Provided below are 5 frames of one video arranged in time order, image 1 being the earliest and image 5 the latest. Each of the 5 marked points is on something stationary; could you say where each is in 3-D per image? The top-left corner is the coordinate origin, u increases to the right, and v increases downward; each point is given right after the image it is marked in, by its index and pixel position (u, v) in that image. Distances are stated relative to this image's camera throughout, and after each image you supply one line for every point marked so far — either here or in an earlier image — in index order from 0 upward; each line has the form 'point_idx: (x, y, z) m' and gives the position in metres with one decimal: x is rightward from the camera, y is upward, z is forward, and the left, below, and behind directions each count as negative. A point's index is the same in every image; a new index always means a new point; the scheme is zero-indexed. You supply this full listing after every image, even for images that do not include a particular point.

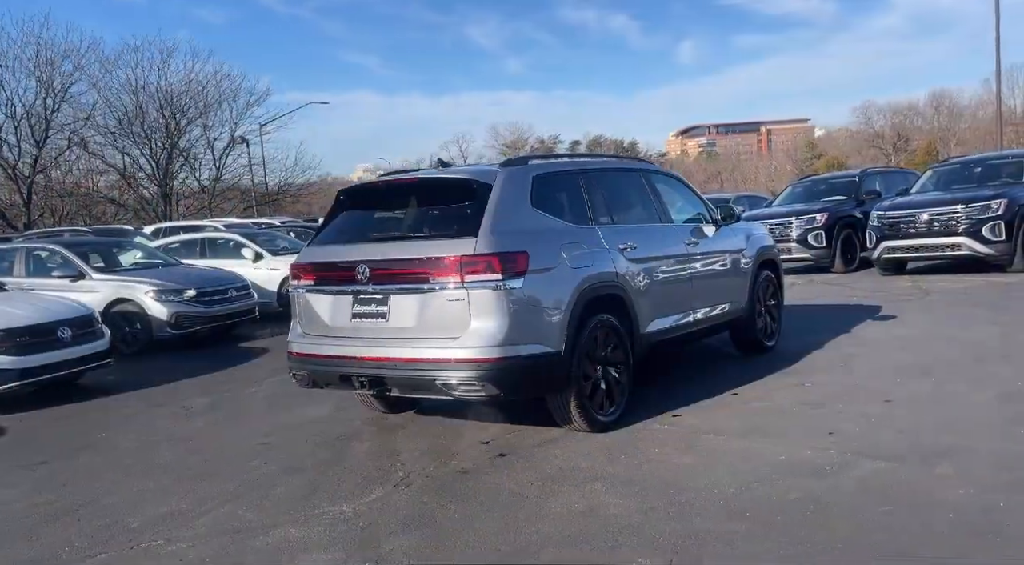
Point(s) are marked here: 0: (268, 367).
0: (-2.9, -1.0, +9.4) m
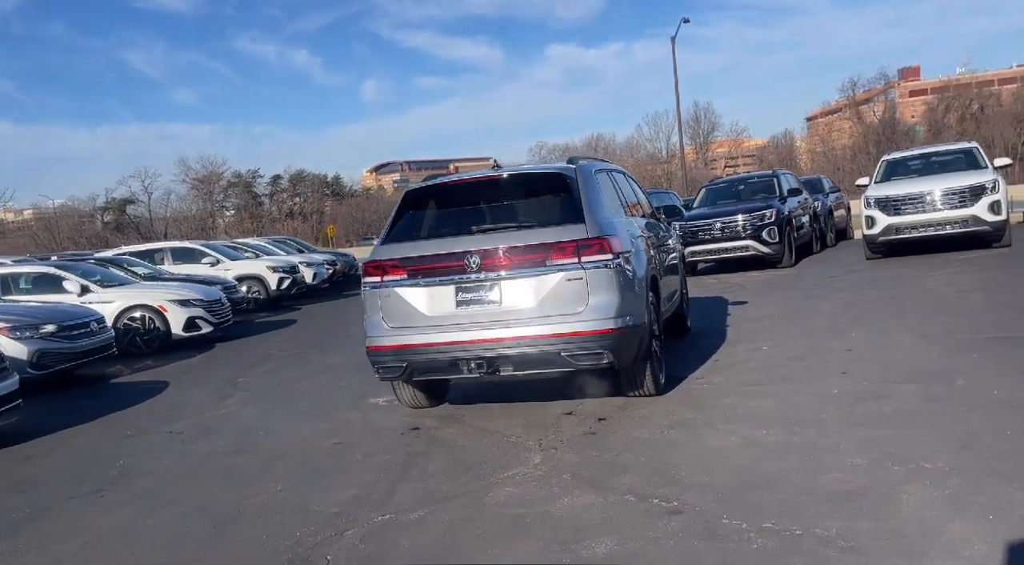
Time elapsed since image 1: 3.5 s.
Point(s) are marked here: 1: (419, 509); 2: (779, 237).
0: (-3.5, -1.2, +8.8) m
1: (-0.5, -1.2, +4.2) m
2: (+6.1, +1.0, +18.1) m
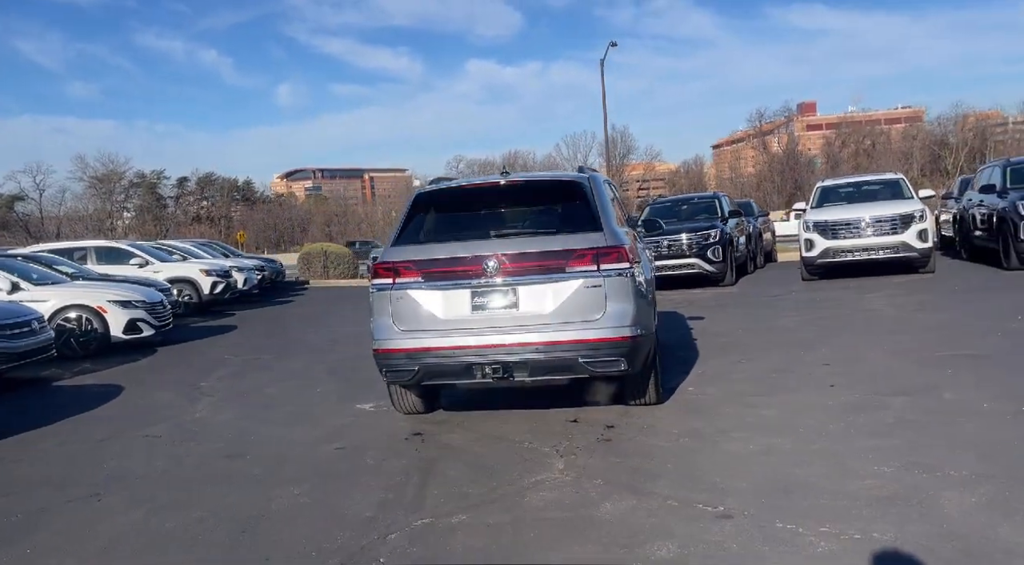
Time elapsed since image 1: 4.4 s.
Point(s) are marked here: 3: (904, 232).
0: (-3.7, -1.2, +8.4) m
1: (-0.3, -1.2, +4.2) m
2: (+4.9, +0.6, +18.6) m
3: (+8.5, +1.1, +17.3) m
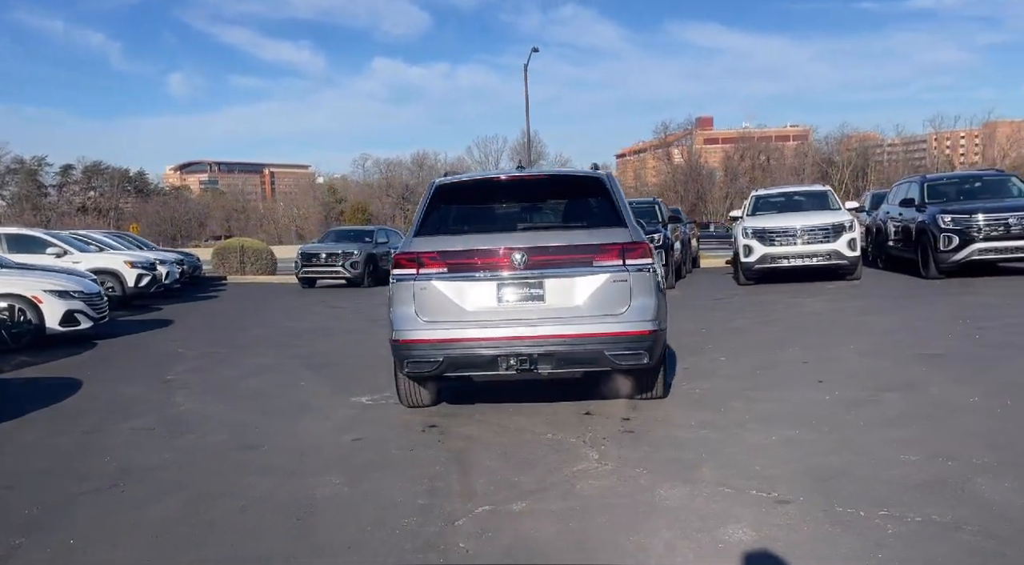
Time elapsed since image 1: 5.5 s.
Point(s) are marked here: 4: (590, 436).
0: (-3.8, -1.1, +8.0) m
1: (0.0, -1.2, +4.2) m
2: (+3.7, +0.5, +19.1) m
3: (+7.4, +1.0, +18.2) m
4: (+0.5, -1.1, +5.5) m
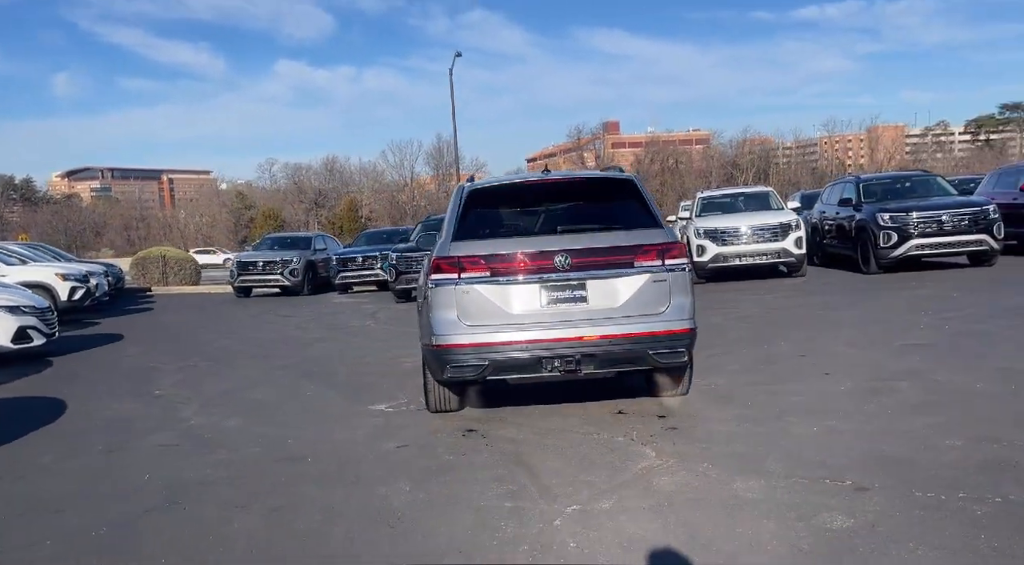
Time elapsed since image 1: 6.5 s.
0: (-3.7, -1.2, +7.7) m
1: (+0.5, -1.2, +4.2) m
2: (+2.6, +0.5, +19.5) m
3: (+6.4, +1.0, +18.9) m
4: (+0.9, -1.1, +5.6) m
